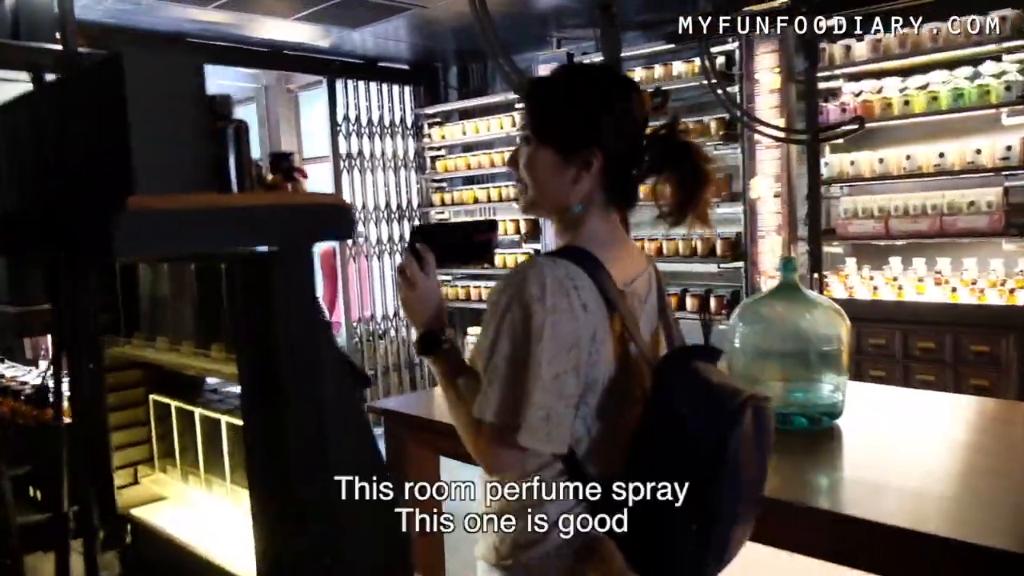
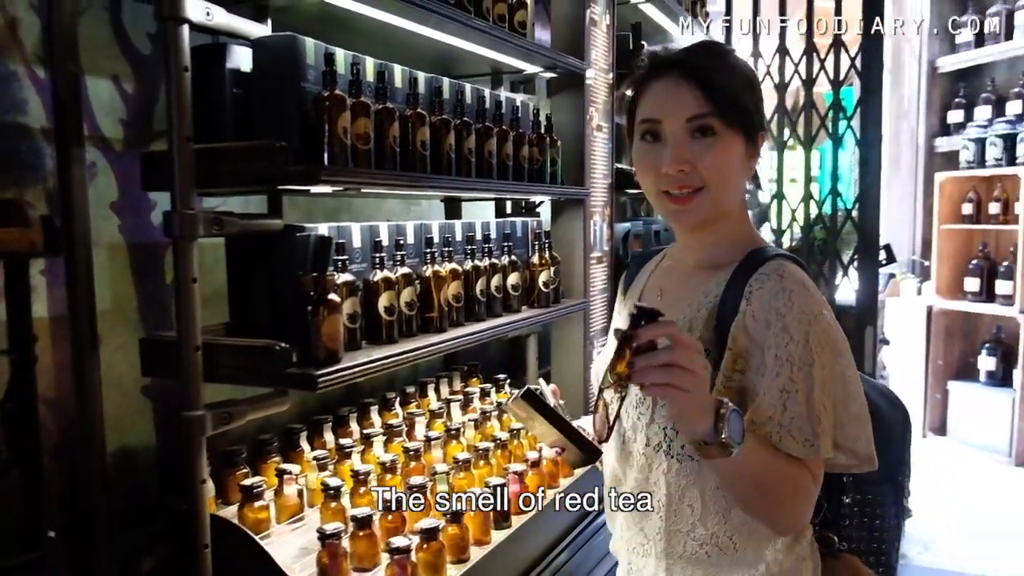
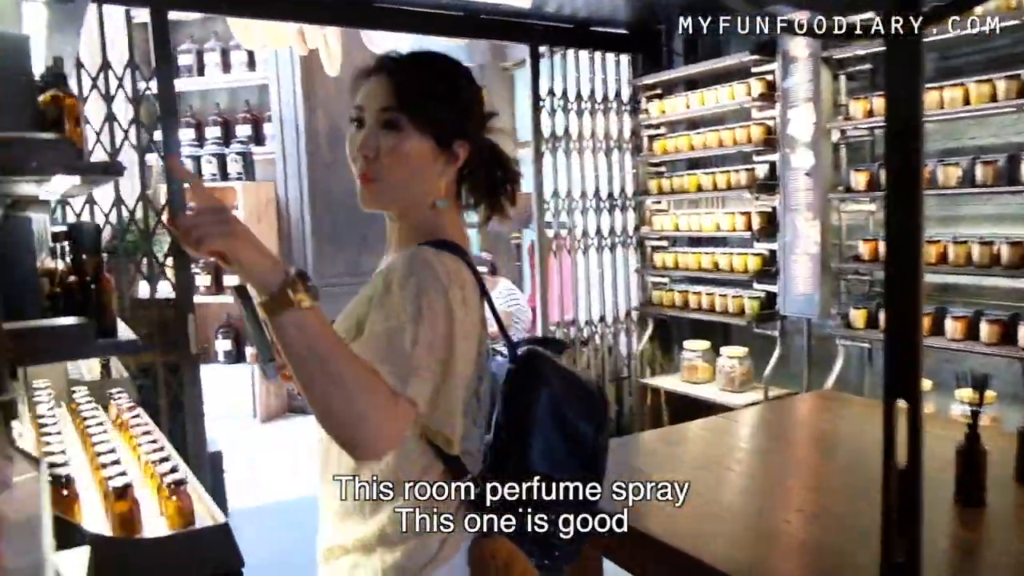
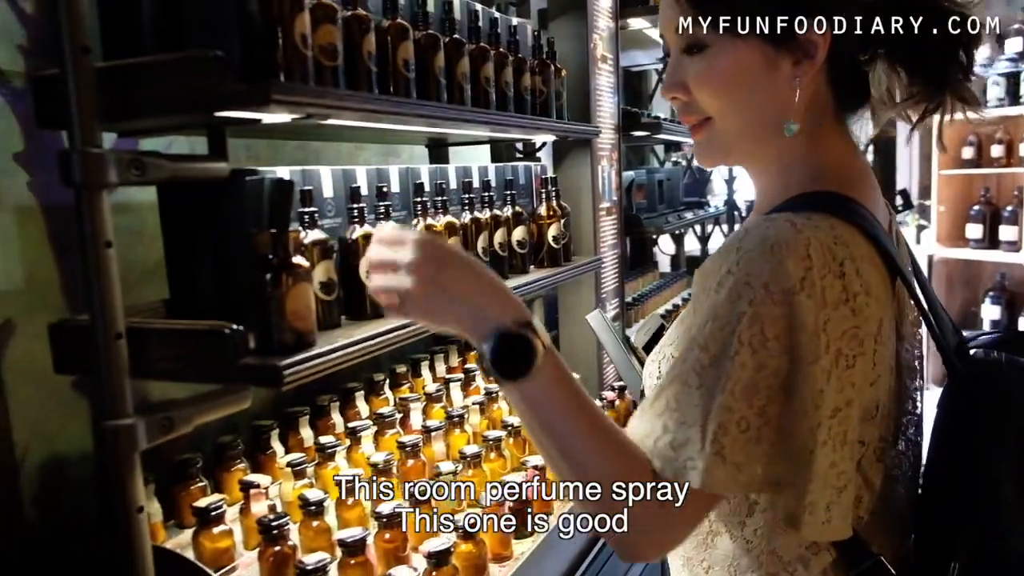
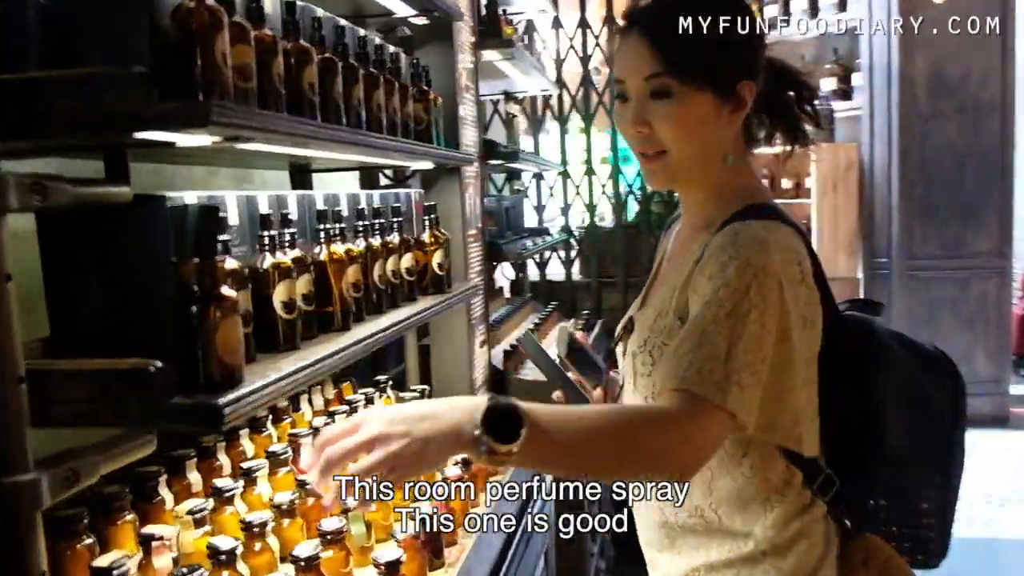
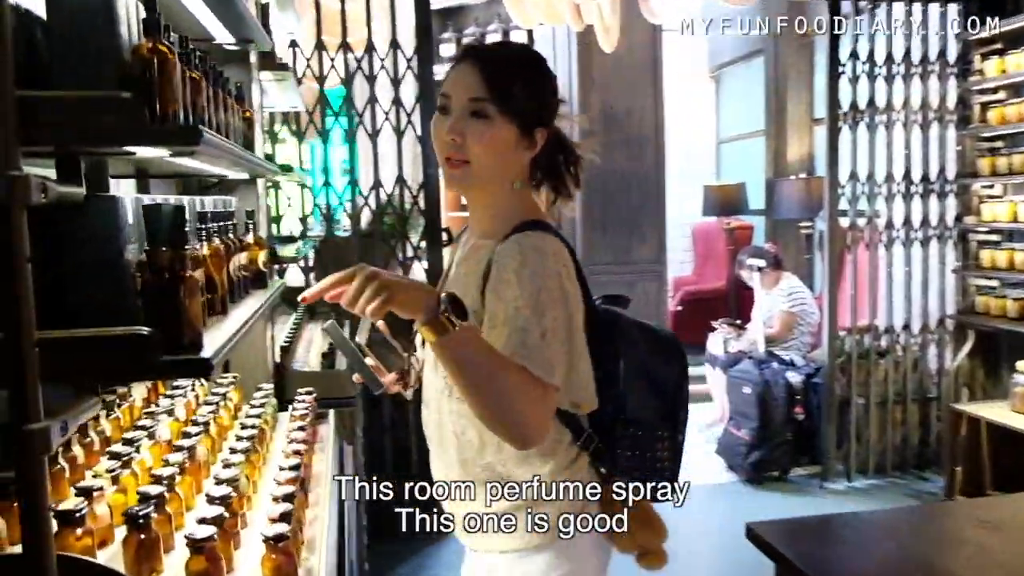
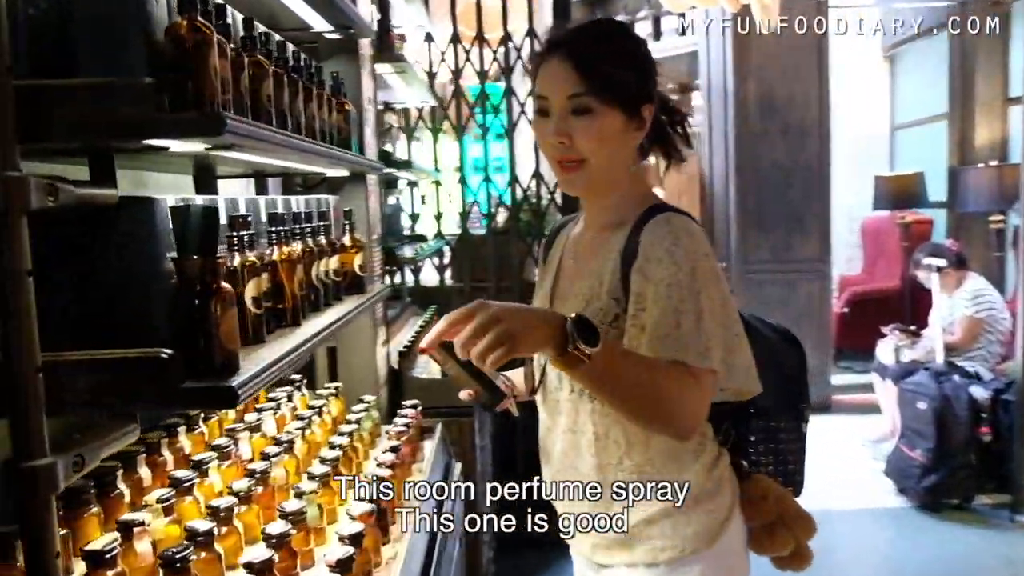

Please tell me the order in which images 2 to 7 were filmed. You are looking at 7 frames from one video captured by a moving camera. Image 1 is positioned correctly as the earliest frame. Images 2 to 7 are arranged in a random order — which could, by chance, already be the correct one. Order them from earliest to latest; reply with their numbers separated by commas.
3, 6, 7, 5, 4, 2
